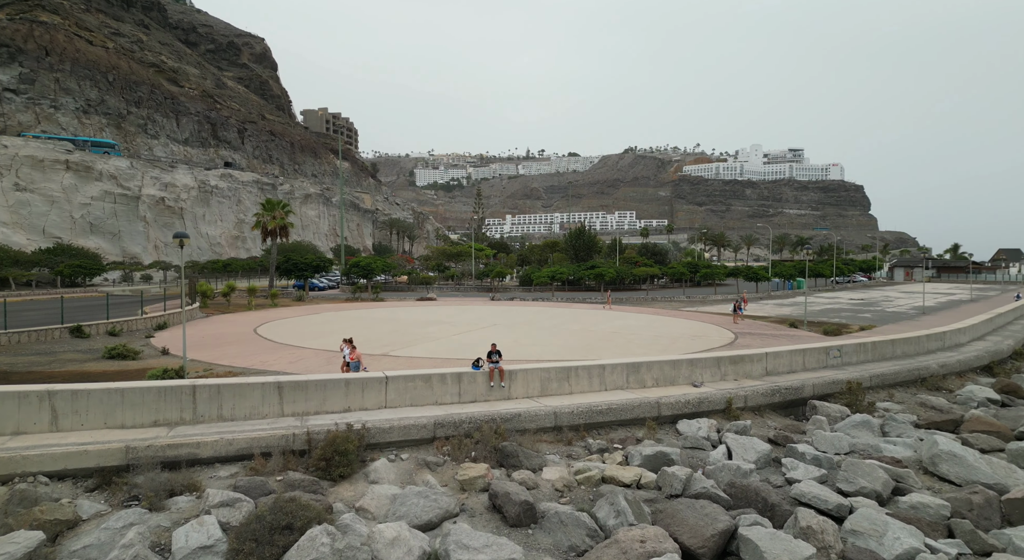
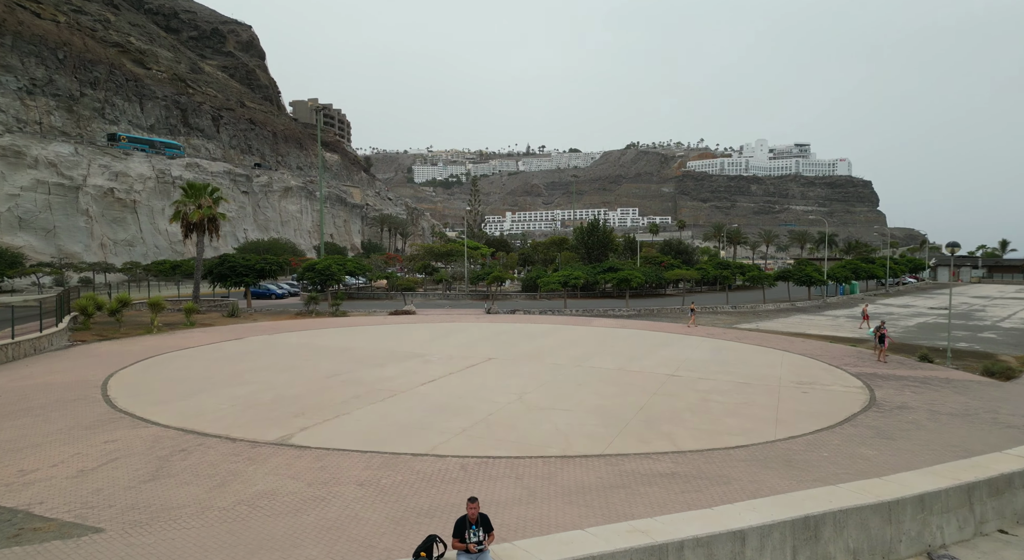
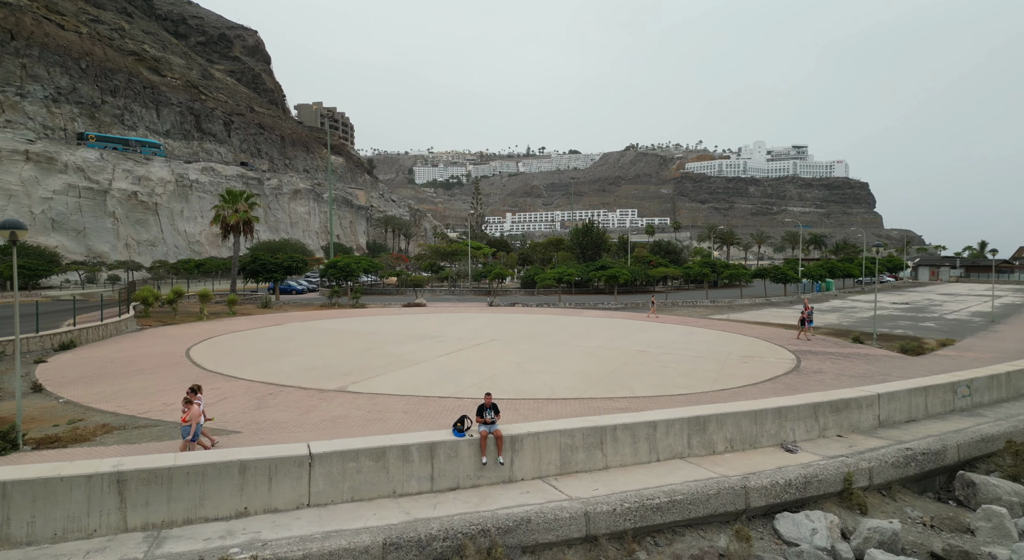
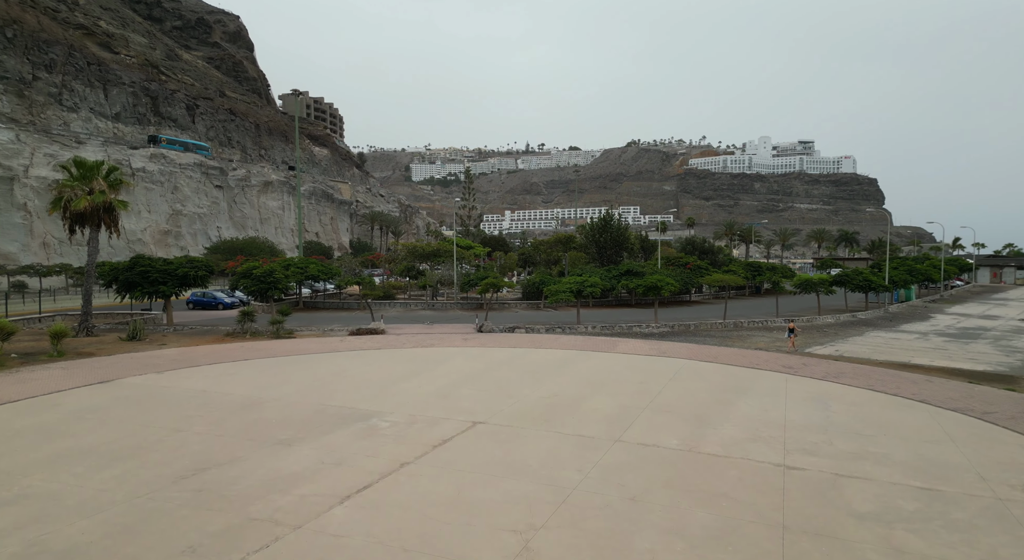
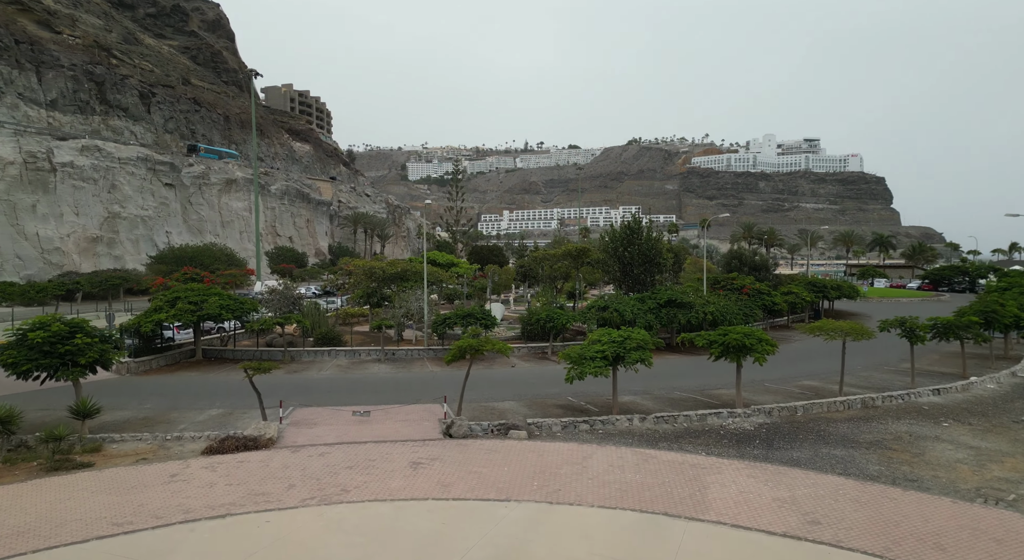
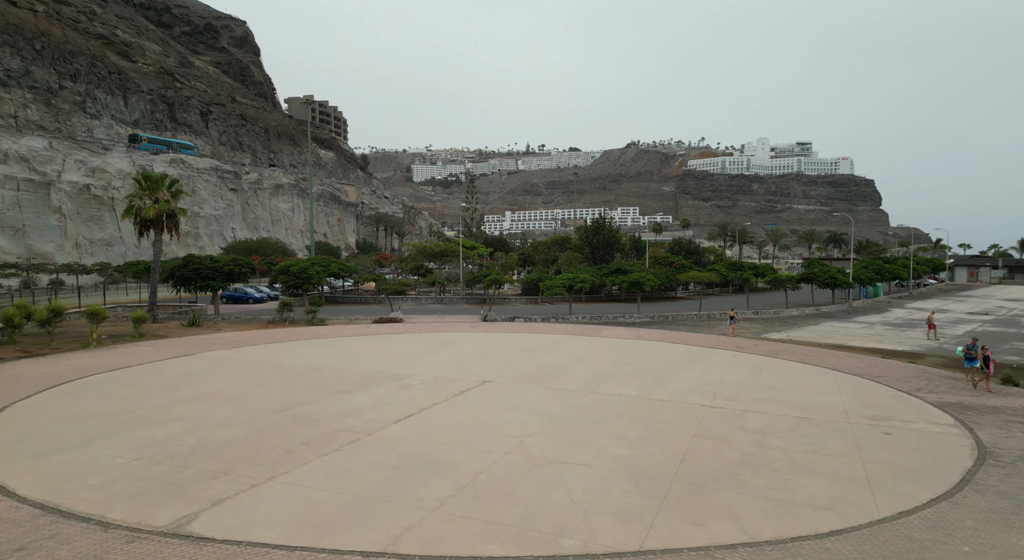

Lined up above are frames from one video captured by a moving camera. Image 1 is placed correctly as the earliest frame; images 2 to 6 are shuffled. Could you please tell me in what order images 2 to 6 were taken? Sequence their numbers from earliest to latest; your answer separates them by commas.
3, 2, 6, 4, 5
